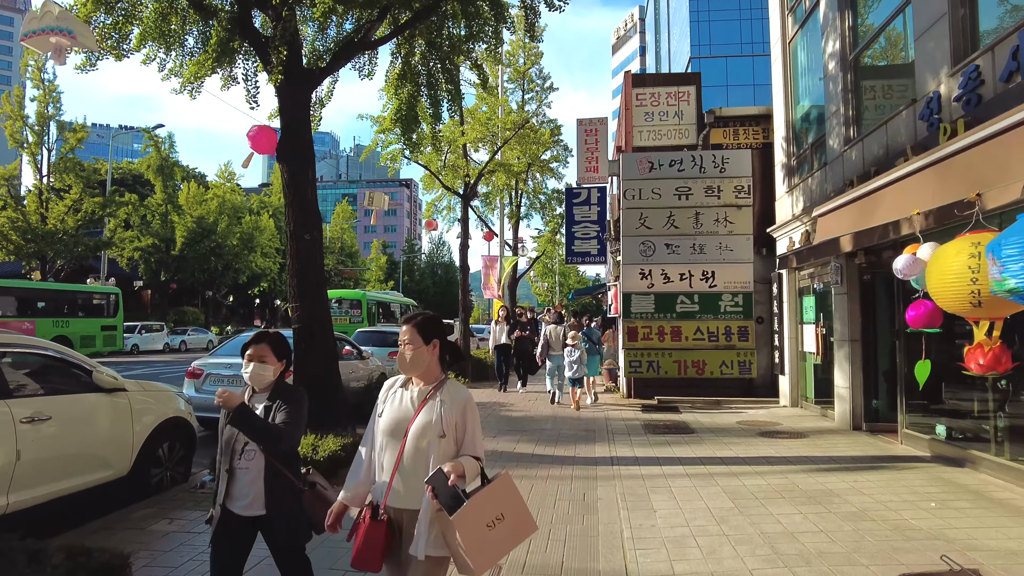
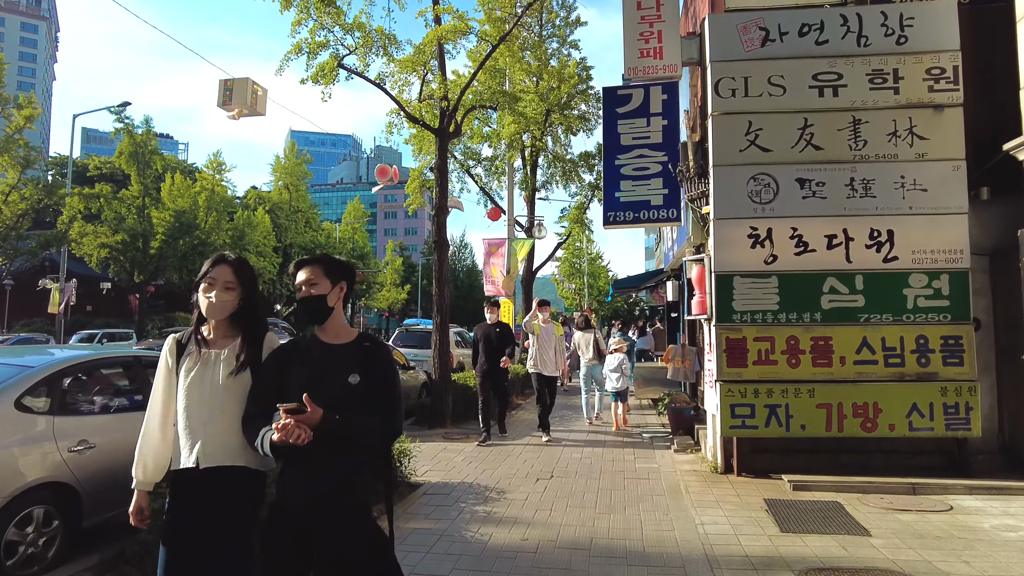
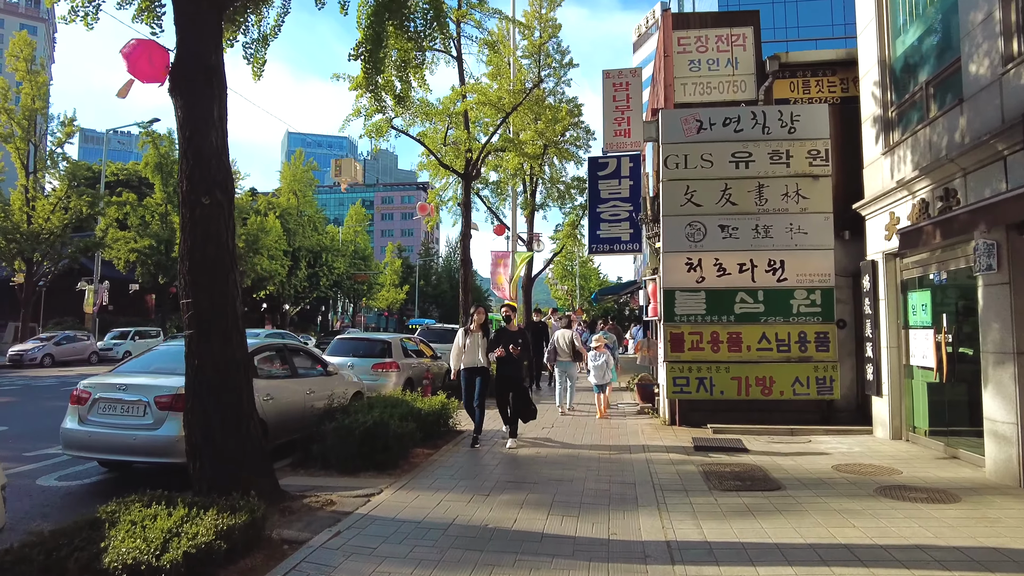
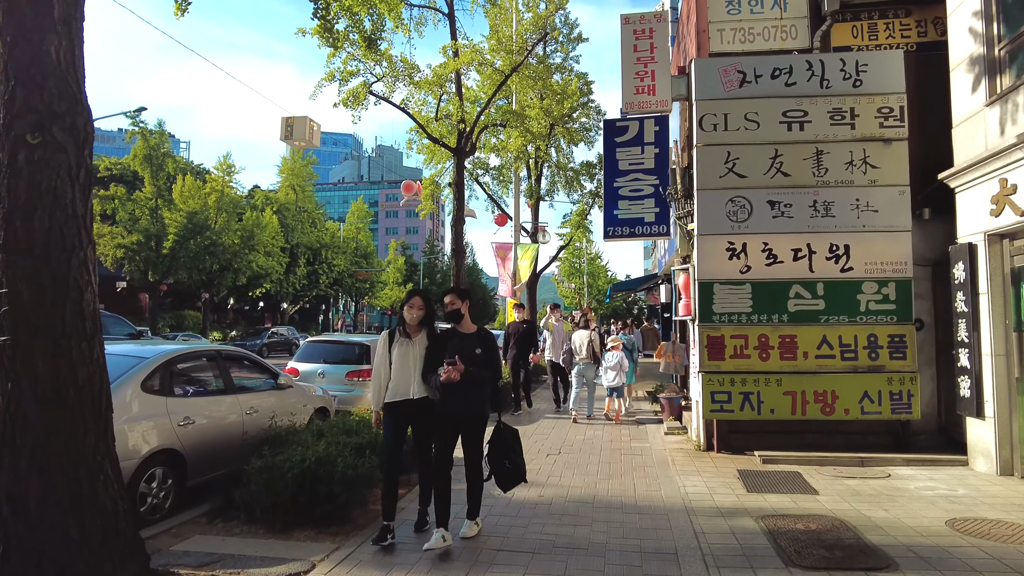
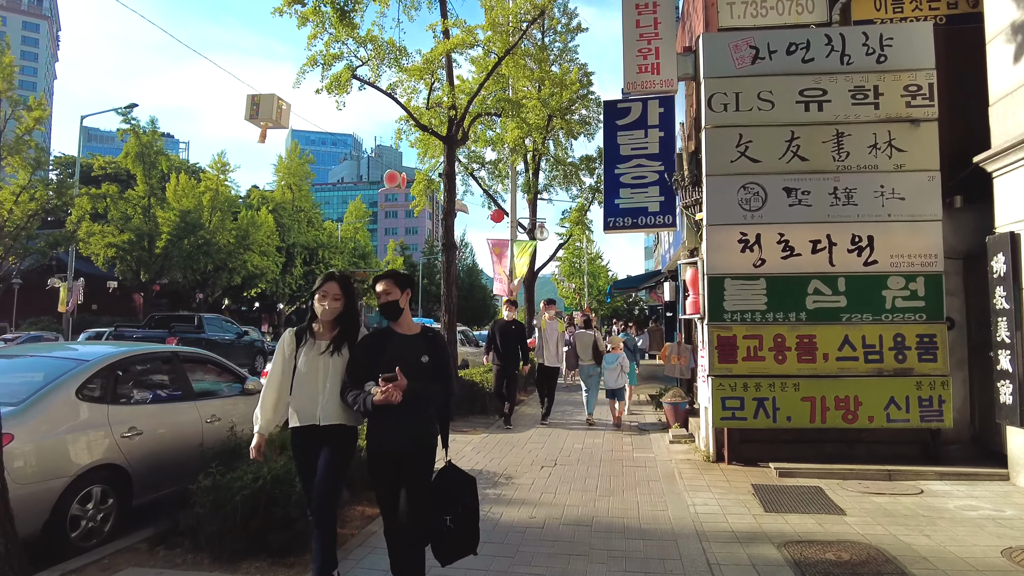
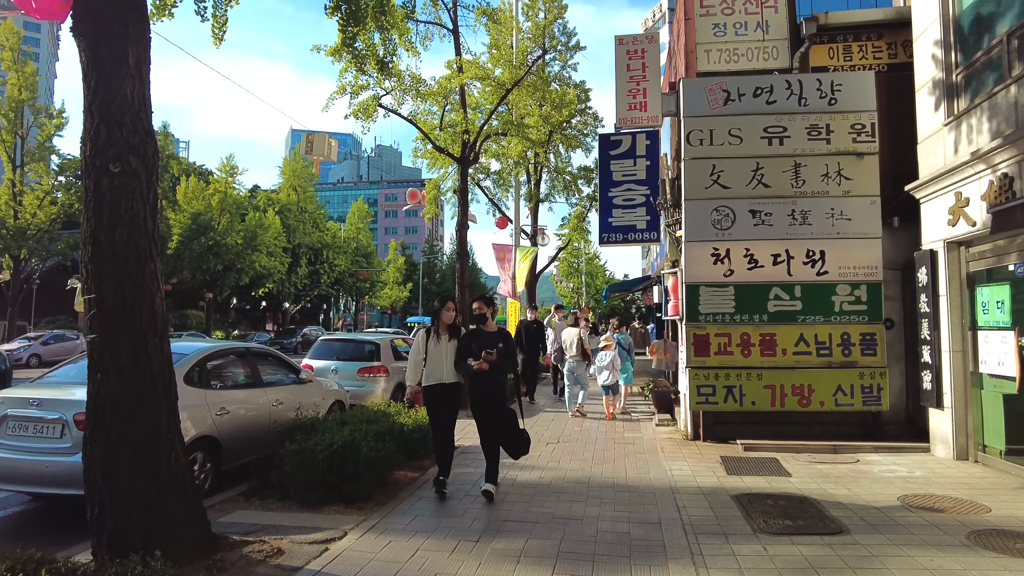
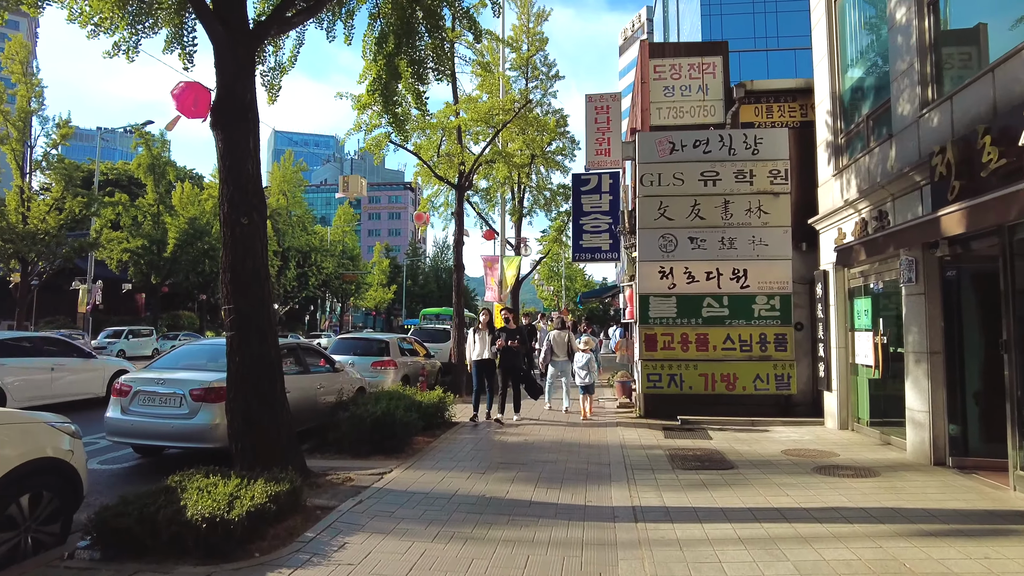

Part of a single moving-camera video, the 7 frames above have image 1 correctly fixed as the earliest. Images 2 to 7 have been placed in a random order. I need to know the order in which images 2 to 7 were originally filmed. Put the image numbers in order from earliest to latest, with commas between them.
7, 3, 6, 4, 5, 2
